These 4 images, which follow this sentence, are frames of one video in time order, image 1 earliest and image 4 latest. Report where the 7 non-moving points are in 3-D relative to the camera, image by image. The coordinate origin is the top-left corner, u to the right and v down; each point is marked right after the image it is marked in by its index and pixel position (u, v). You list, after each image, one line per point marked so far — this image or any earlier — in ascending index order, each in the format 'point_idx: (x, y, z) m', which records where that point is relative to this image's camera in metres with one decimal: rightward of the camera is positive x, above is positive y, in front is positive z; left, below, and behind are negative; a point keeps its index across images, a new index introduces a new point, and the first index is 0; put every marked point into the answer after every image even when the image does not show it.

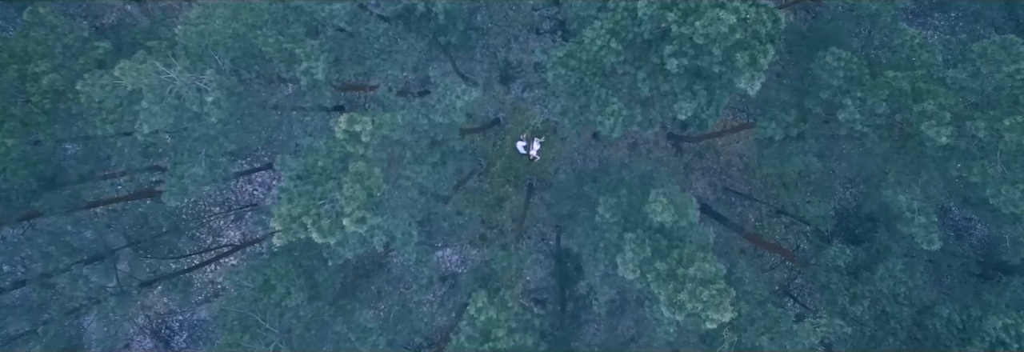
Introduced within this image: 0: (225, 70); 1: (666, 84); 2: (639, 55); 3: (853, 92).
0: (-8.0, +3.0, +17.3) m
1: (+4.3, +2.5, +17.0) m
2: (+3.6, +3.4, +17.4) m
3: (+8.9, +2.2, +16.2) m
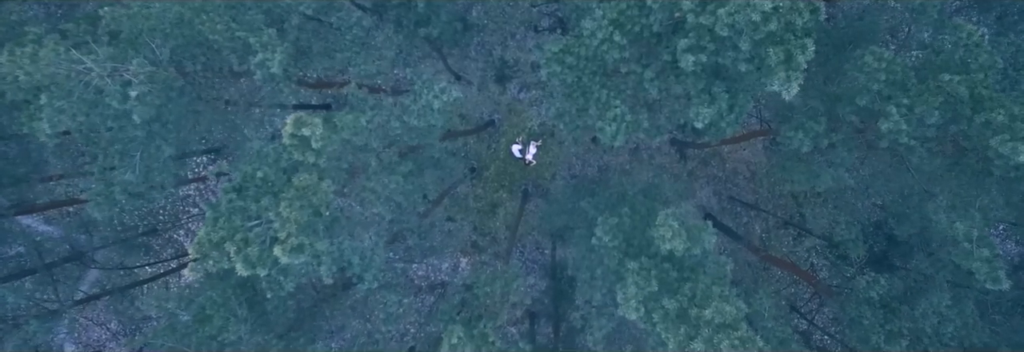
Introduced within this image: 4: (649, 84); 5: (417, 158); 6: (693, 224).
0: (-8.4, +2.8, +14.9) m
1: (+3.9, +2.2, +14.6) m
2: (+3.3, +3.0, +15.0) m
3: (+8.6, +1.7, +13.8) m
4: (+3.3, +2.2, +14.6) m
5: (-2.6, +0.5, +17.3) m
6: (+4.2, -1.1, +13.9) m
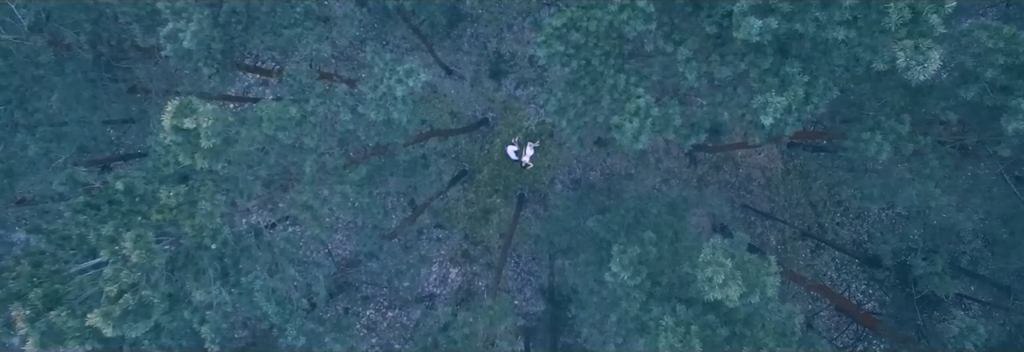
0: (-8.6, +2.7, +11.1) m
1: (+3.7, +1.9, +10.9) m
2: (+3.1, +2.8, +11.2) m
3: (+8.3, +1.4, +10.1) m
4: (+3.1, +2.0, +10.9) m
5: (-2.9, +0.3, +13.5) m
6: (+3.9, -1.4, +10.2) m
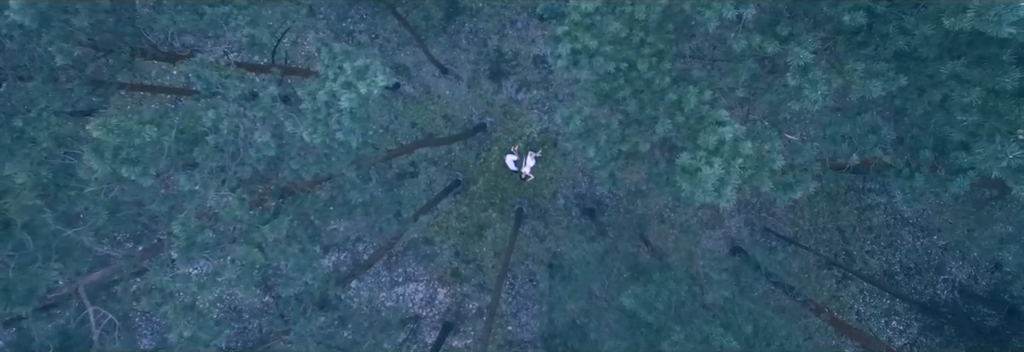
0: (-8.4, +2.2, +7.0) m
1: (+3.8, +1.0, +6.8) m
2: (+3.2, +1.9, +7.1) m
3: (+8.4, +0.4, +6.0) m
4: (+3.2, +1.1, +6.8) m
5: (-2.9, -0.3, +9.4) m
6: (+3.9, -2.3, +6.1) m
